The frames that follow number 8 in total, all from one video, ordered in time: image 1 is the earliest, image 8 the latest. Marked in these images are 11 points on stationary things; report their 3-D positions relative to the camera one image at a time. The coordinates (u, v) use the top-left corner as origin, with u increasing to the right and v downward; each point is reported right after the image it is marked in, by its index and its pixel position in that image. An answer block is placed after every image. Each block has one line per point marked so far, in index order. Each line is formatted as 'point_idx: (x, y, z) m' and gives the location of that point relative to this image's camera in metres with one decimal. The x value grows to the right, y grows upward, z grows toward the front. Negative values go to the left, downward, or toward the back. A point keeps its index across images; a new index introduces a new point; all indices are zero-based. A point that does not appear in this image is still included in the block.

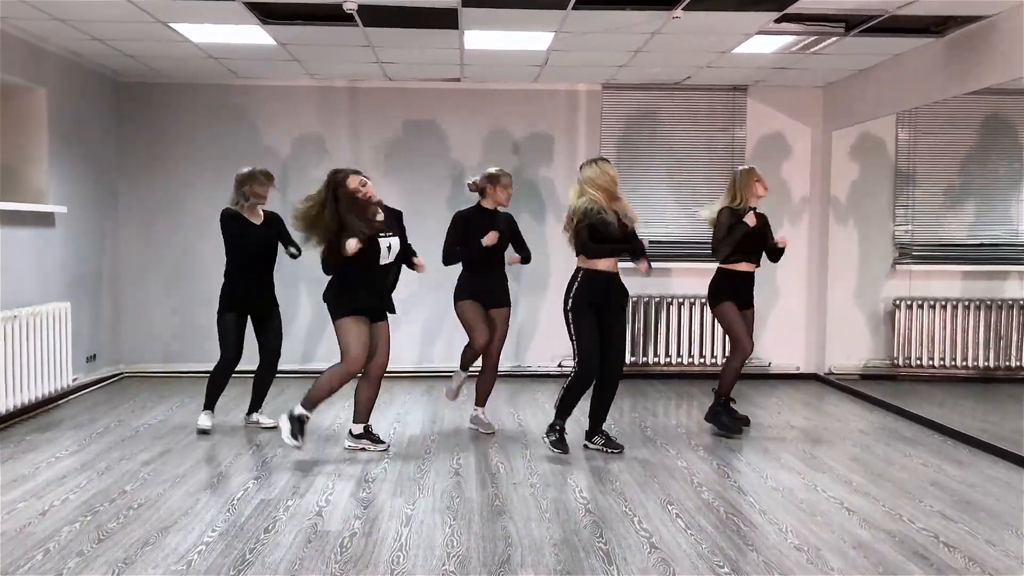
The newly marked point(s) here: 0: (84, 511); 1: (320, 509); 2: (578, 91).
0: (-1.3, -0.7, +2.9) m
1: (-0.6, -0.7, +3.0) m
2: (+0.4, +1.2, +5.8) m
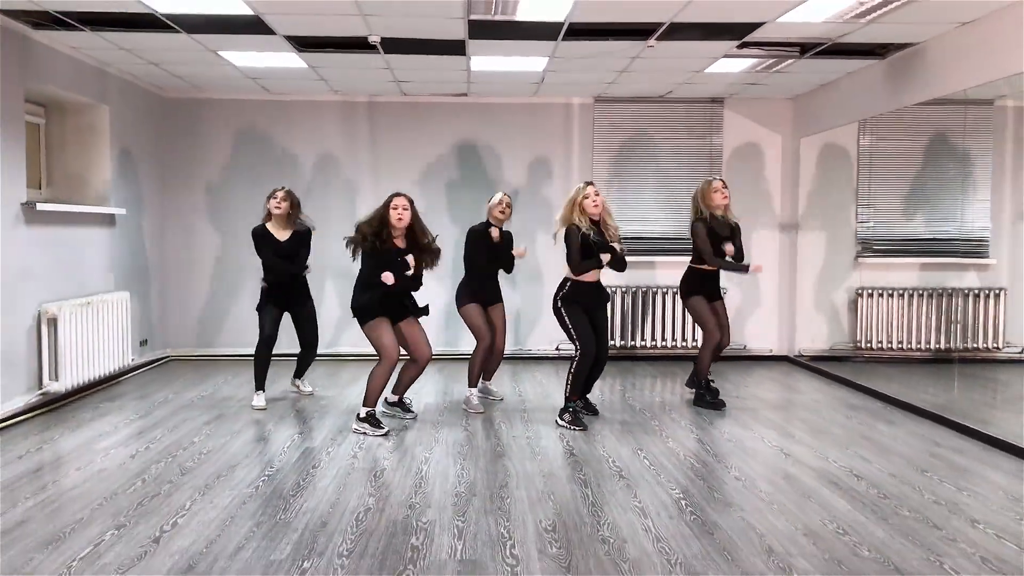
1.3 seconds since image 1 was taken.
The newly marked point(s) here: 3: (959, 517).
0: (-1.3, -0.7, +3.6) m
1: (-0.6, -0.6, +3.6) m
2: (+0.4, +1.3, +6.5) m
3: (+1.4, -0.7, +2.8) m
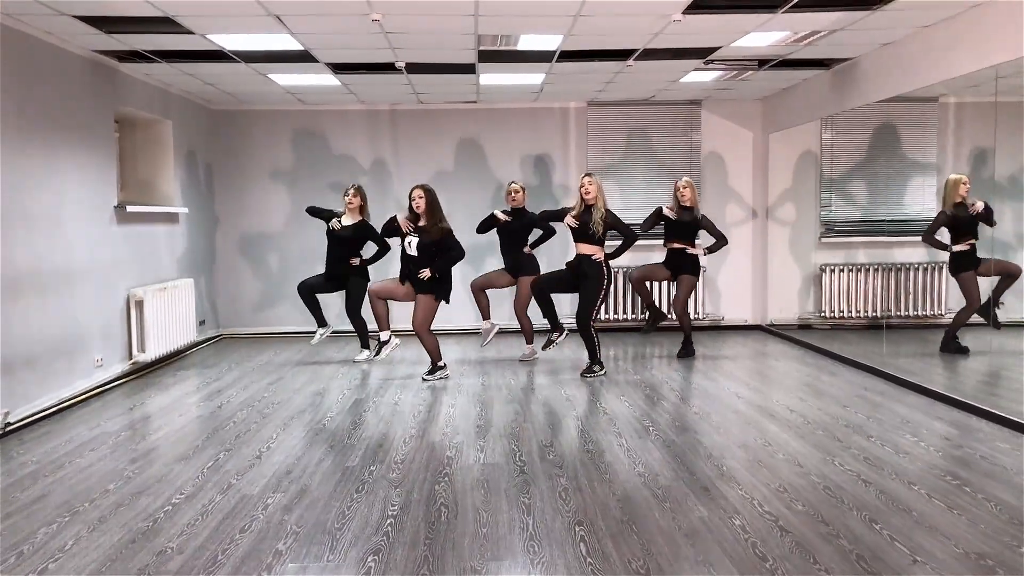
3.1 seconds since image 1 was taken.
0: (-1.3, -0.6, +4.6) m
1: (-0.6, -0.6, +4.6) m
2: (+0.4, +1.4, +7.4) m
3: (+1.4, -0.6, +3.7) m
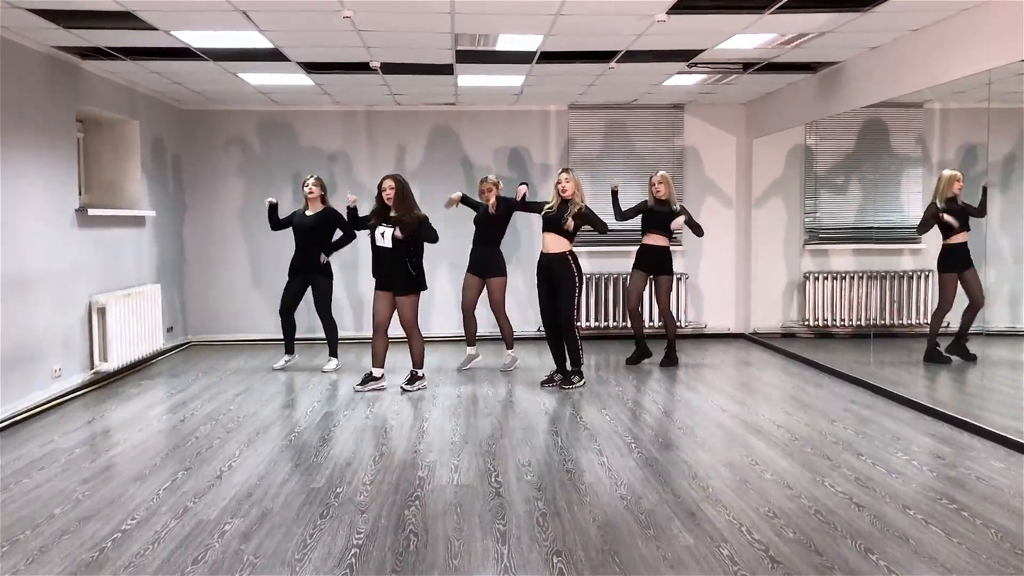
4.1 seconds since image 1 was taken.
0: (-1.4, -0.6, +4.4) m
1: (-0.7, -0.6, +4.4) m
2: (+0.3, +1.4, +7.2) m
3: (+1.3, -0.6, +3.6) m
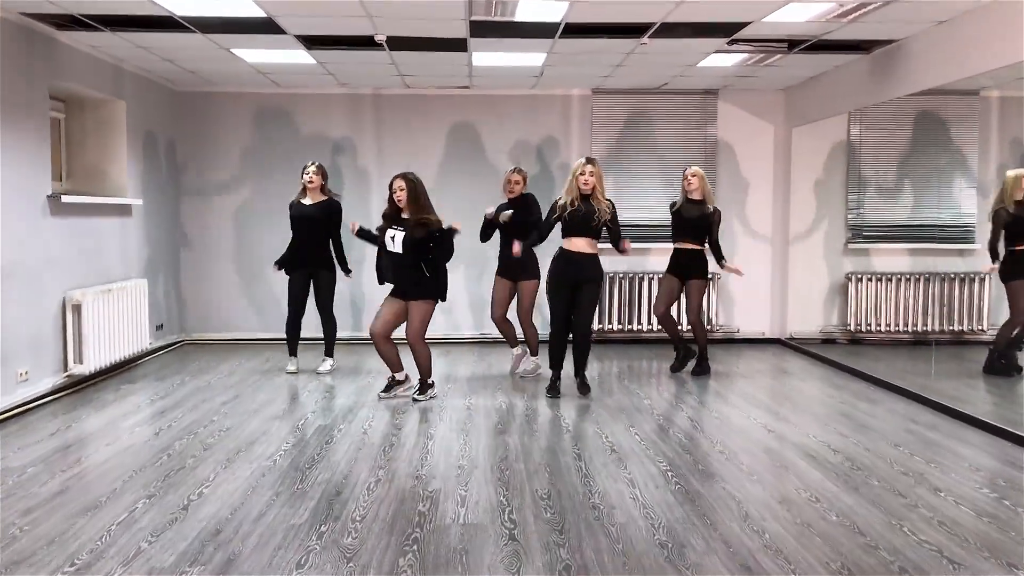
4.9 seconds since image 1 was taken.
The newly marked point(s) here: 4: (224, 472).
0: (-1.4, -0.6, +3.9) m
1: (-0.6, -0.6, +3.9) m
2: (+0.4, +1.4, +6.7) m
3: (+1.4, -0.7, +3.1) m
4: (-1.0, -0.6, +3.3) m
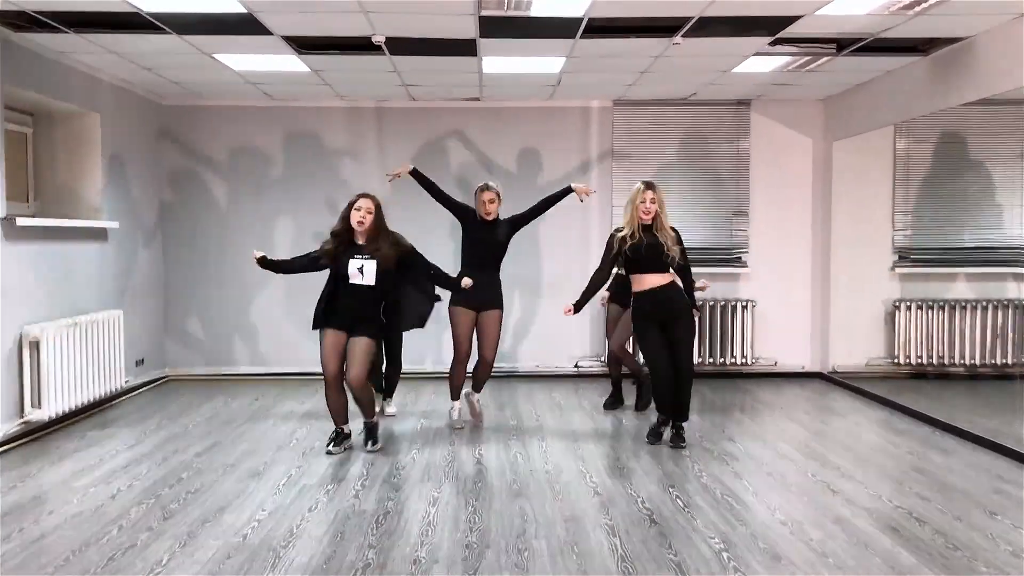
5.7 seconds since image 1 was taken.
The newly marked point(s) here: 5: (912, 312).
0: (-1.3, -0.7, +3.3) m
1: (-0.6, -0.7, +3.3) m
2: (+0.5, +1.2, +6.1) m
3: (+1.4, -0.8, +2.5) m
4: (-0.9, -0.8, +2.7) m
5: (+2.6, -0.1, +5.9) m
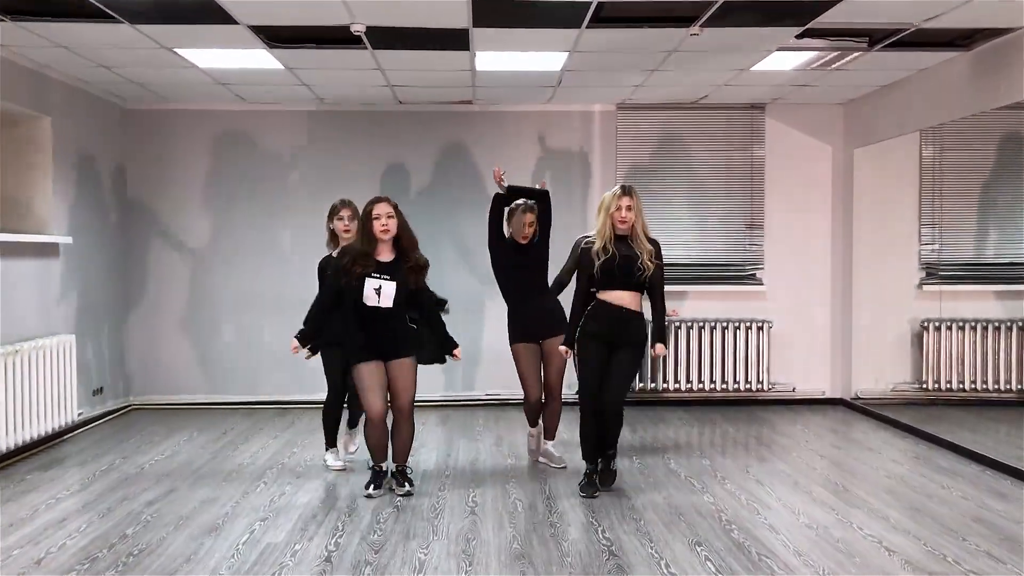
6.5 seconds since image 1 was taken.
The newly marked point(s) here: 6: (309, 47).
0: (-1.3, -0.8, +2.8) m
1: (-0.5, -0.8, +2.8) m
2: (+0.5, +1.1, +5.7) m
3: (+1.4, -0.8, +2.0) m
4: (-0.9, -0.8, +2.2) m
5: (+2.5, -0.3, +5.5) m
6: (-0.9, +1.0, +4.0) m
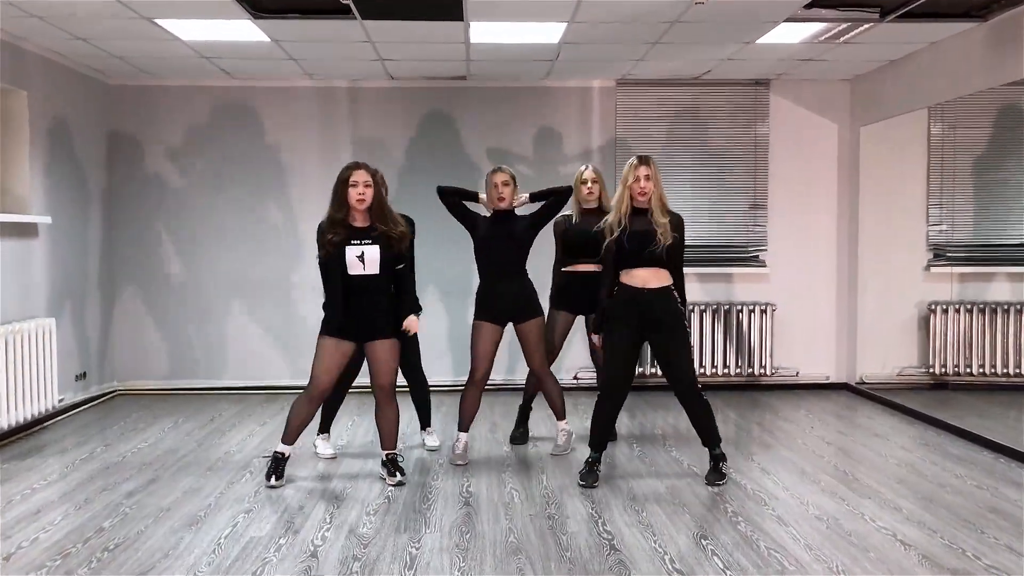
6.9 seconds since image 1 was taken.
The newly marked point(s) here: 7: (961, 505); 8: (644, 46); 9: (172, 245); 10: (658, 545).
0: (-1.3, -0.8, +2.7) m
1: (-0.6, -0.7, +2.7) m
2: (+0.5, +1.2, +5.5) m
3: (+1.4, -0.8, +1.9) m
4: (-1.0, -0.8, +2.0) m
5: (+2.5, -0.2, +5.3) m
6: (-0.9, +1.1, +3.8) m
7: (+1.5, -0.7, +3.1) m
8: (+0.6, +1.1, +4.4) m
9: (-2.0, +0.2, +5.4) m
10: (+0.4, -0.7, +2.7) m
